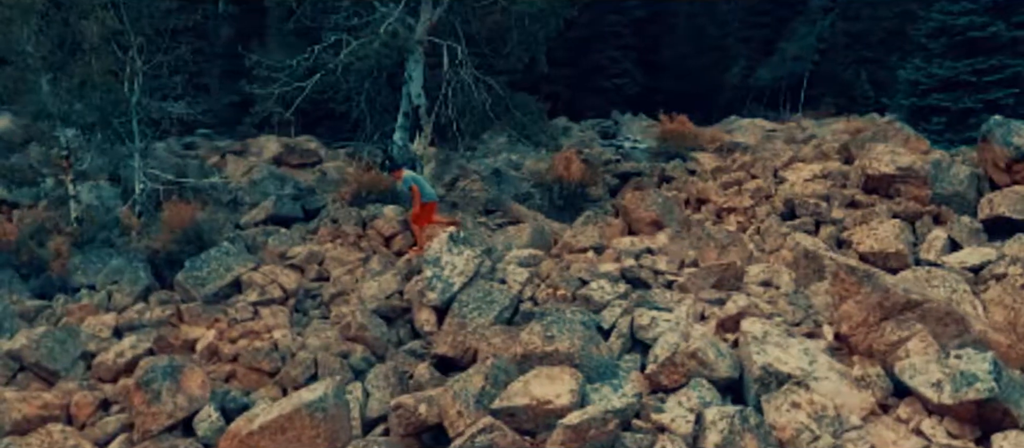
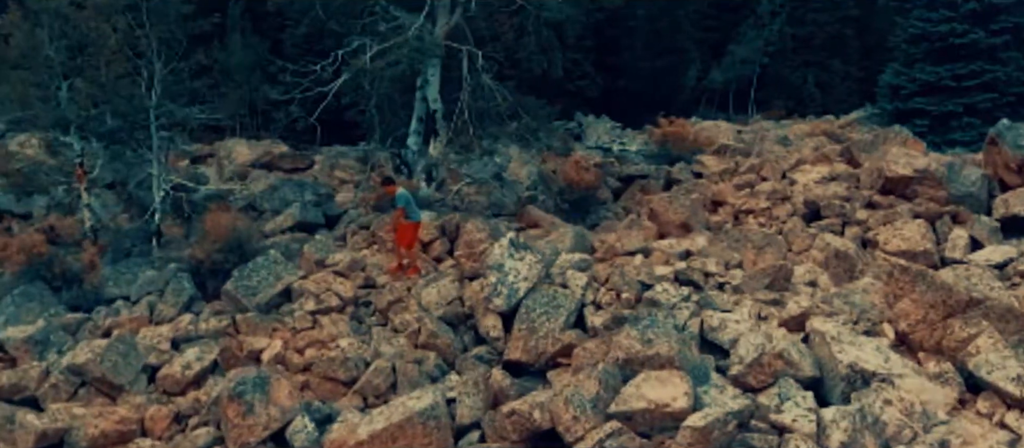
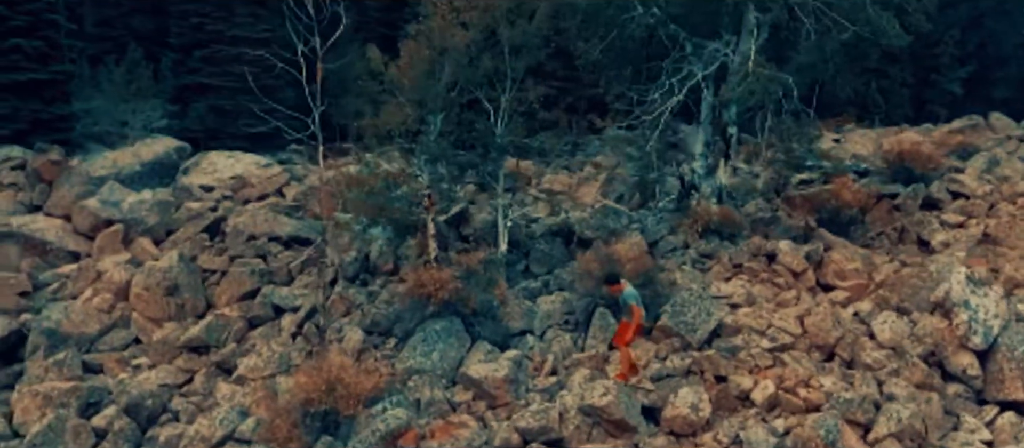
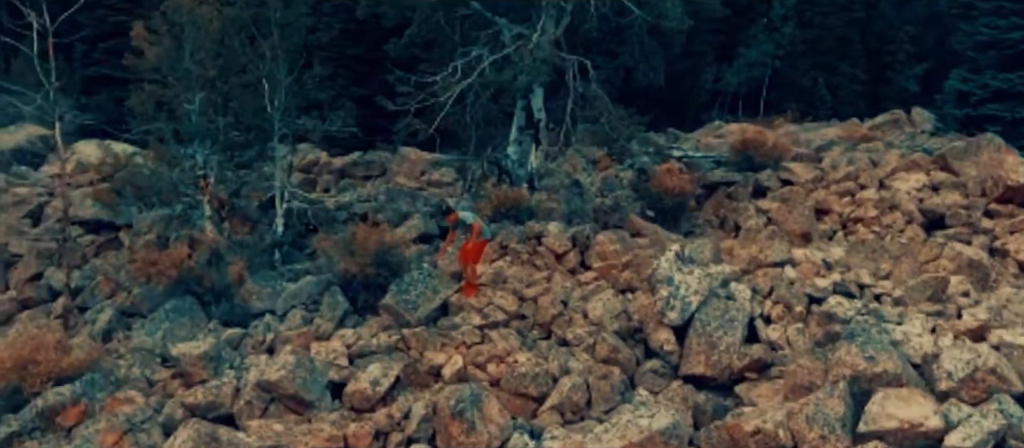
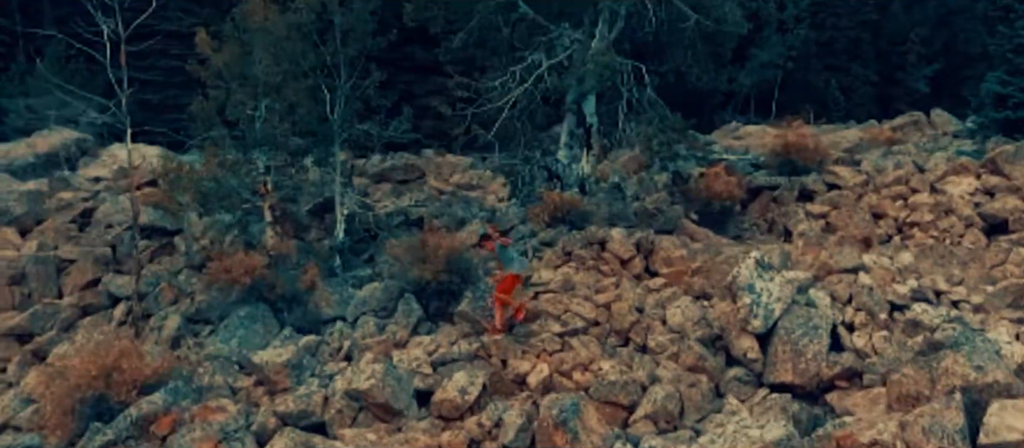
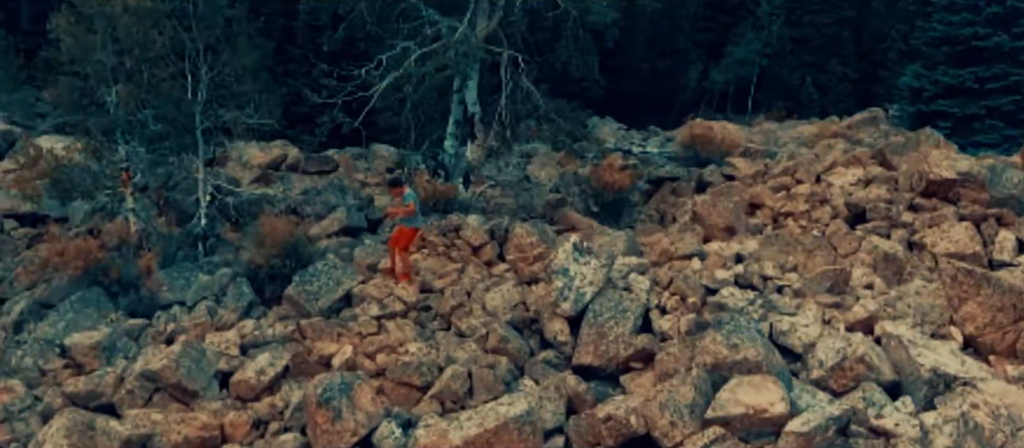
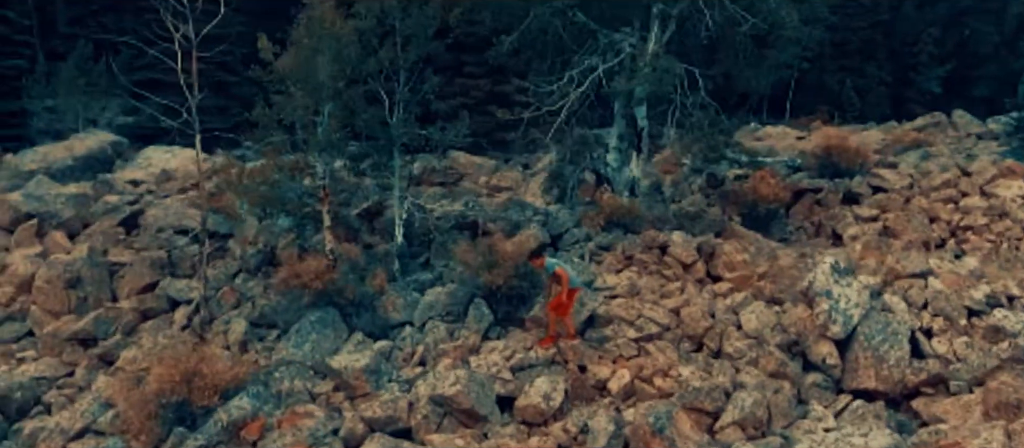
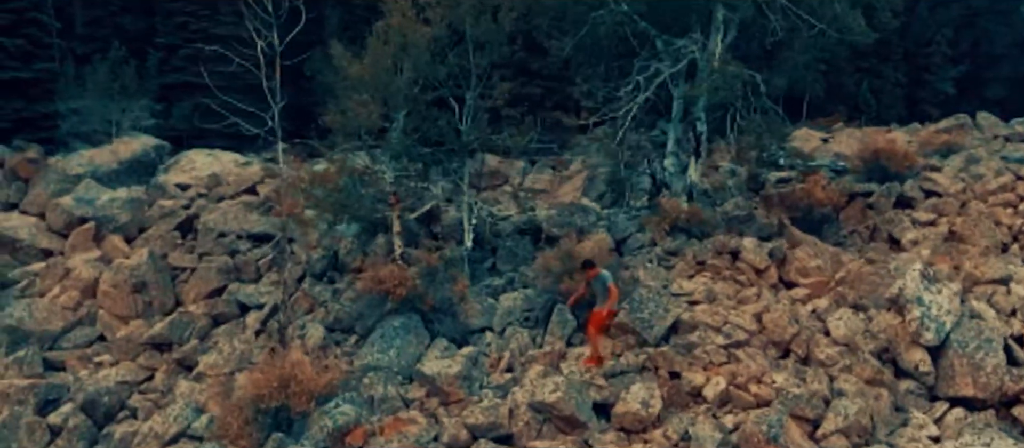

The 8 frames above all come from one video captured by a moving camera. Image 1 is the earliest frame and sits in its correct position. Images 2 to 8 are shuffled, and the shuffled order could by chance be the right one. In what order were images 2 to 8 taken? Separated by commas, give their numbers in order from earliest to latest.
2, 6, 4, 5, 7, 8, 3
